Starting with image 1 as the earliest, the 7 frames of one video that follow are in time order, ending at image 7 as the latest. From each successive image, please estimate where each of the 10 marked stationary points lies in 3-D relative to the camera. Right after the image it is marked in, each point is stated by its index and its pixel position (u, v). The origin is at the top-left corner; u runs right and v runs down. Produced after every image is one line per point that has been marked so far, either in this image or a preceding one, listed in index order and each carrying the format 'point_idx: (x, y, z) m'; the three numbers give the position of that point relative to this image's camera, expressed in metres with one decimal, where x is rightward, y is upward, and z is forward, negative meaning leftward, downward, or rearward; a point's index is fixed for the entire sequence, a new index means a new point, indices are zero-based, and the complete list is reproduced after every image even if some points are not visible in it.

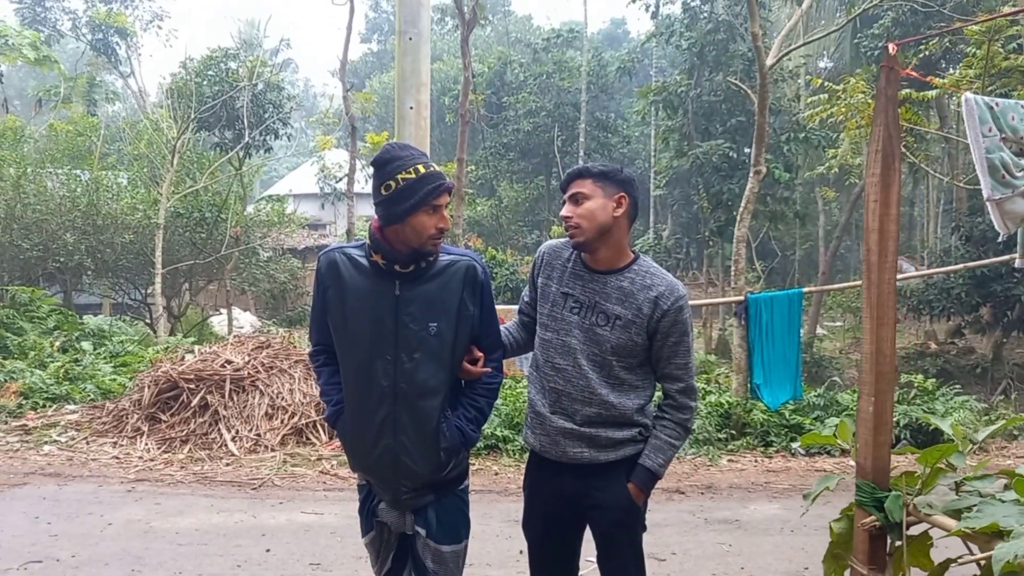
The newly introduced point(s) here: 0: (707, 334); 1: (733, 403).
0: (+2.9, -0.7, +13.2) m
1: (+1.9, -1.0, +7.6) m
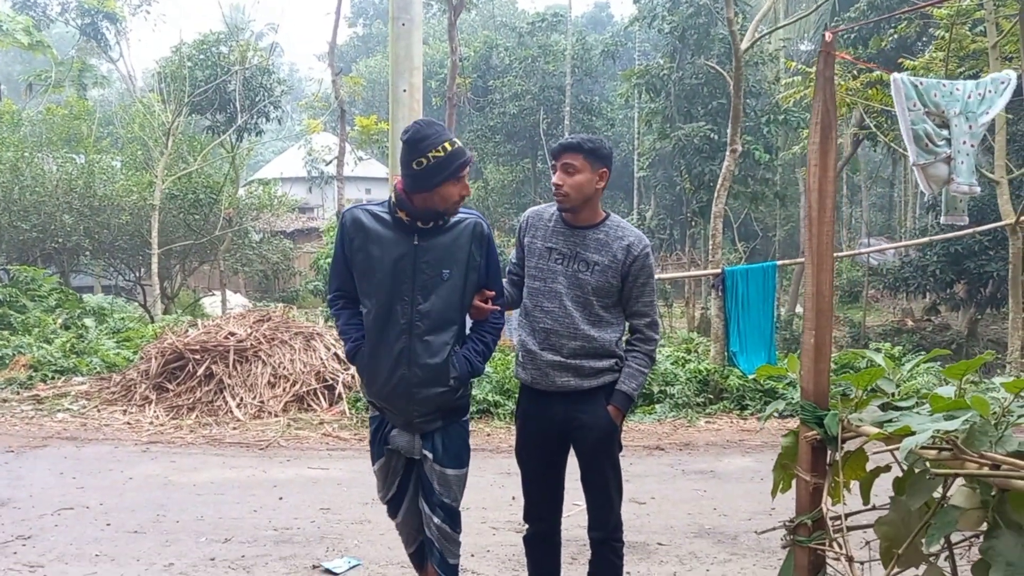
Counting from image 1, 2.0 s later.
0: (+2.7, -0.4, +13.7) m
1: (+1.8, -0.7, +8.0) m
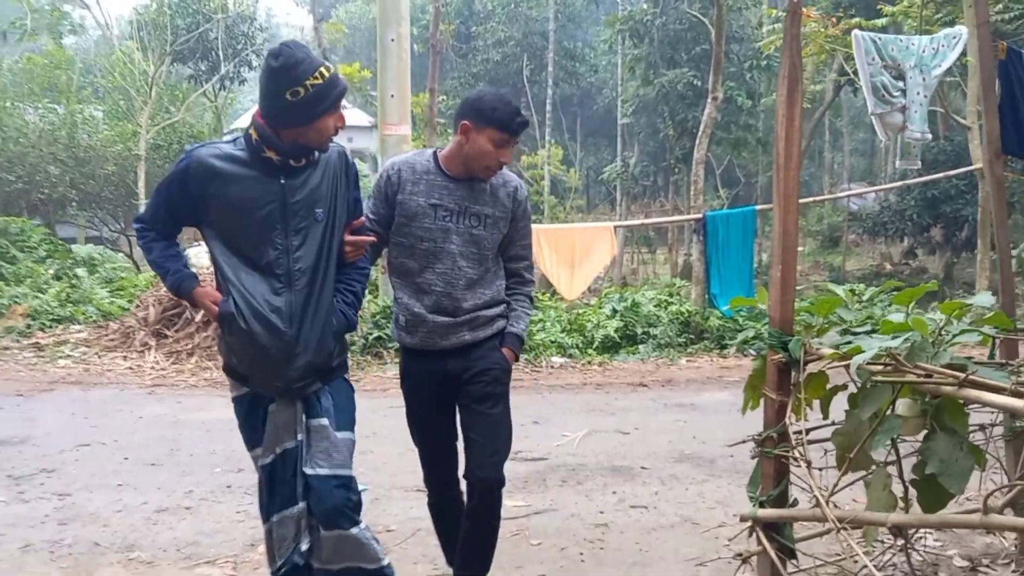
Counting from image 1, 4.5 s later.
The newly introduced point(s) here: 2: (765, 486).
0: (+2.5, +0.5, +14.0) m
1: (+1.7, -0.2, +8.3) m
2: (+0.8, -0.6, +2.9) m
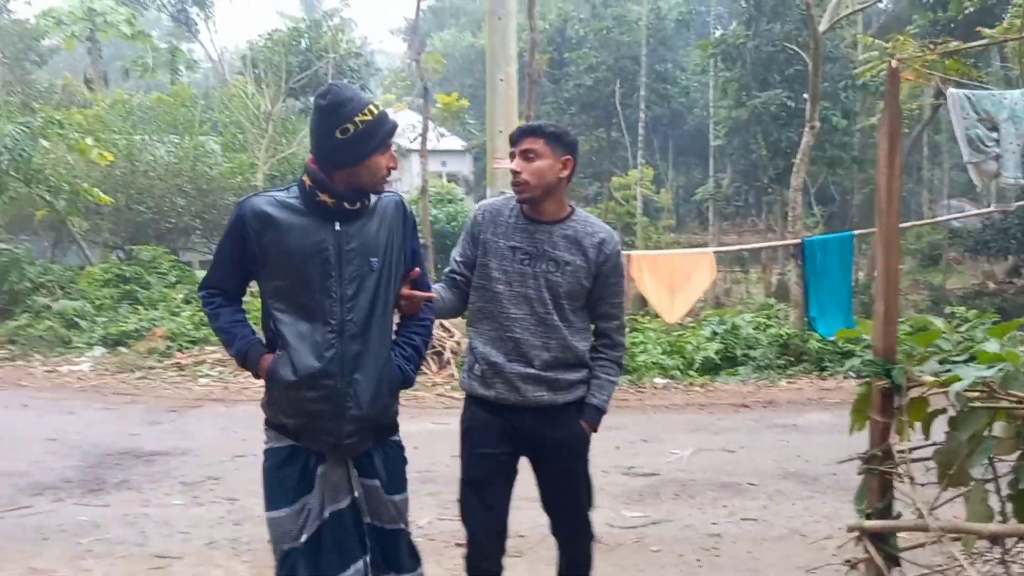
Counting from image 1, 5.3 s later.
0: (+4.0, +0.1, +14.1) m
1: (+2.6, -0.4, +8.5) m
2: (+1.3, -0.7, +3.2) m
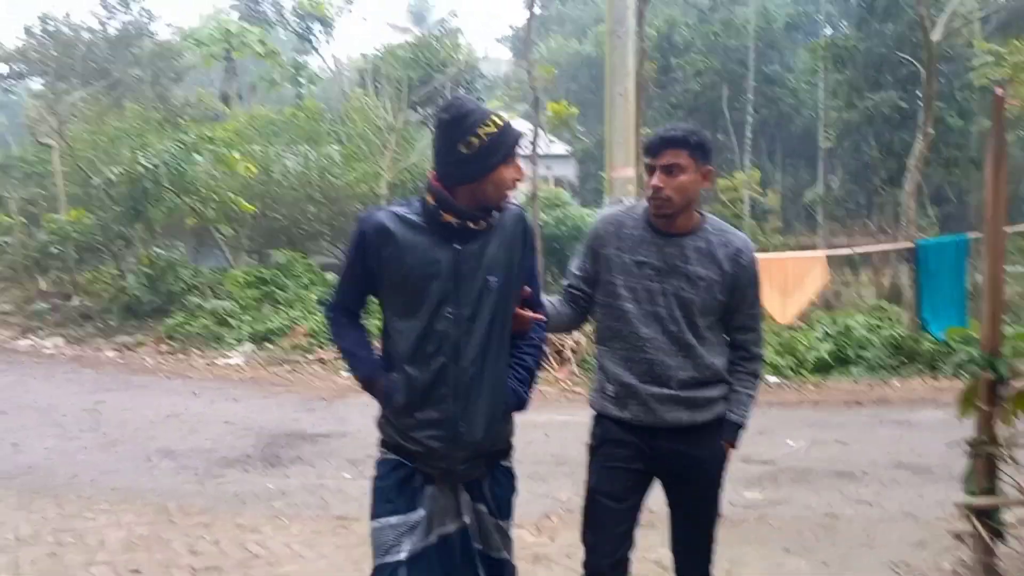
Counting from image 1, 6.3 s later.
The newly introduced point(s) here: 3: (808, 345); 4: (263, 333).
0: (+5.7, +0.1, +14.1) m
1: (+3.8, -0.5, +8.7) m
2: (+1.8, -0.7, +3.5) m
3: (+2.8, -0.5, +8.7) m
4: (-2.9, -0.5, +10.7) m
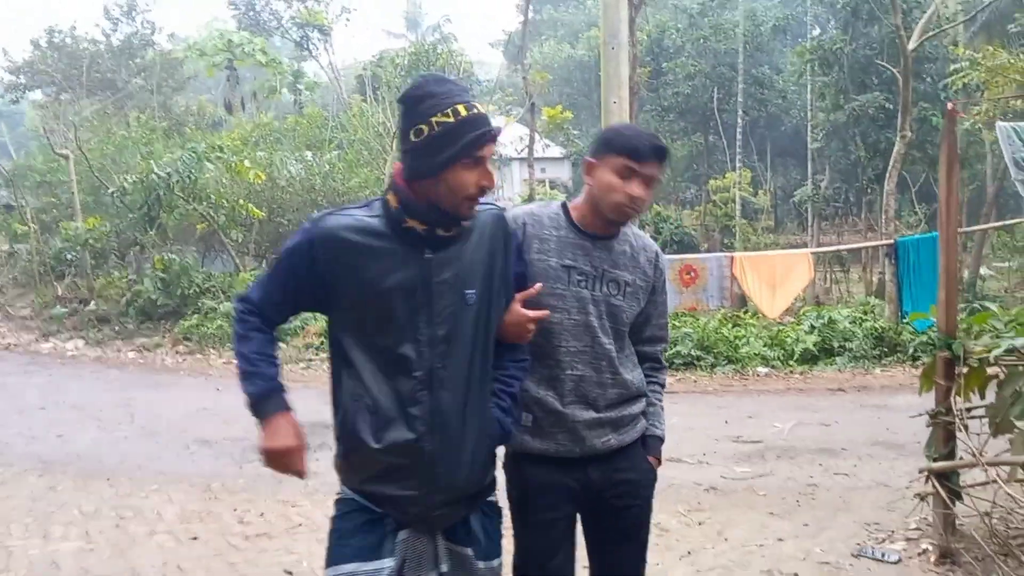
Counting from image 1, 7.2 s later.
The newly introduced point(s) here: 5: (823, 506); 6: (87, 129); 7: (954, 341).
0: (+5.7, +0.2, +14.6) m
1: (+3.8, -0.4, +9.2) m
2: (+1.9, -0.7, +4.0) m
3: (+2.9, -0.5, +9.2) m
4: (-2.9, -0.6, +11.1) m
5: (+1.6, -1.1, +4.6) m
6: (-7.5, +2.8, +16.1) m
7: (+1.9, -0.2, +3.9) m
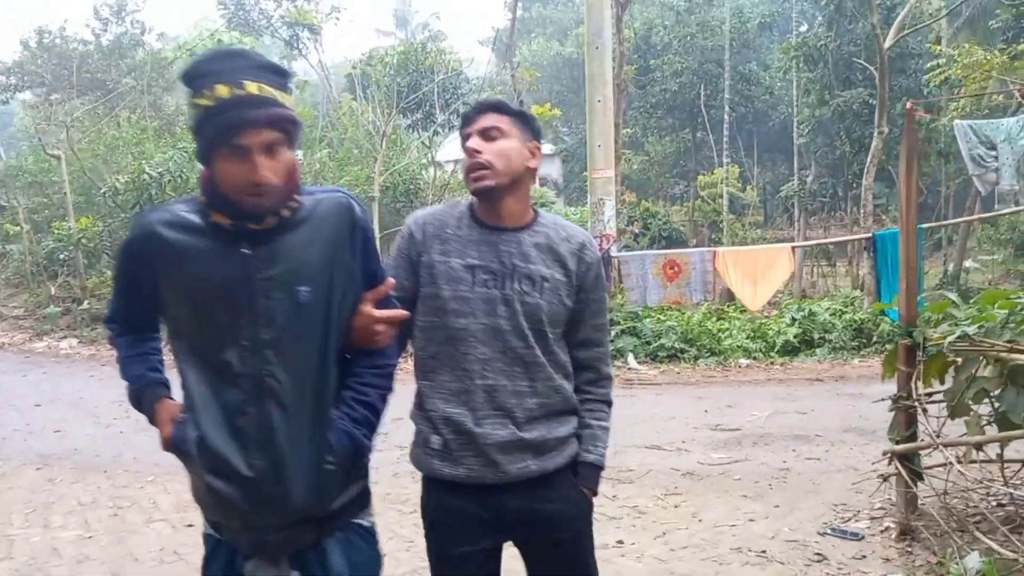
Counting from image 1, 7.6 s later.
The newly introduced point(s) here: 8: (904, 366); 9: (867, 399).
0: (+5.6, +0.3, +14.8) m
1: (+3.7, -0.3, +9.4) m
2: (+1.8, -0.7, +4.2) m
3: (+2.8, -0.4, +9.4) m
4: (-3.1, -0.5, +11.3) m
5: (+1.5, -1.1, +4.8) m
6: (-7.7, +2.8, +16.2) m
7: (+1.8, -0.2, +4.1) m
8: (+1.8, -0.4, +4.2) m
9: (+2.7, -0.9, +6.9) m
